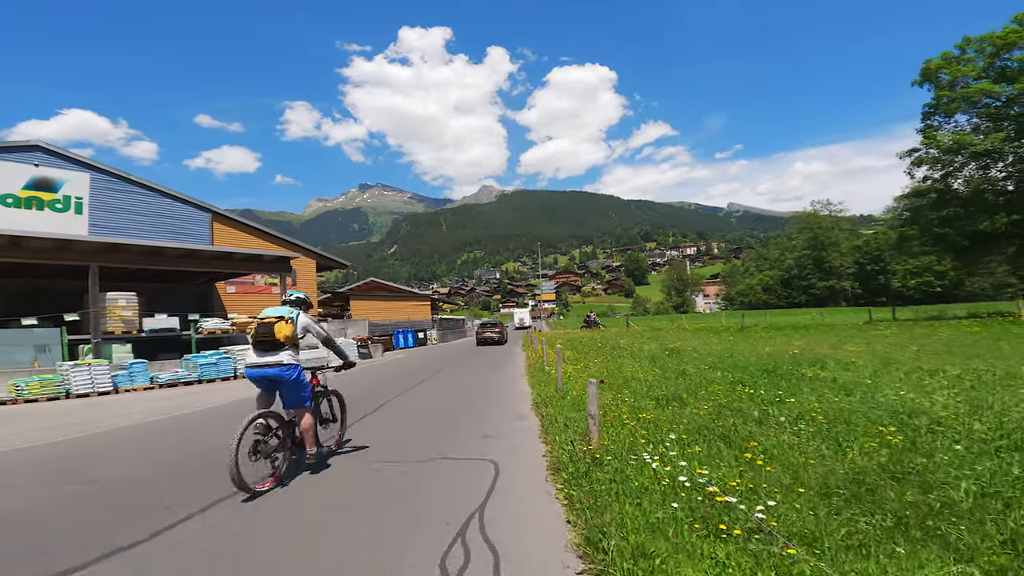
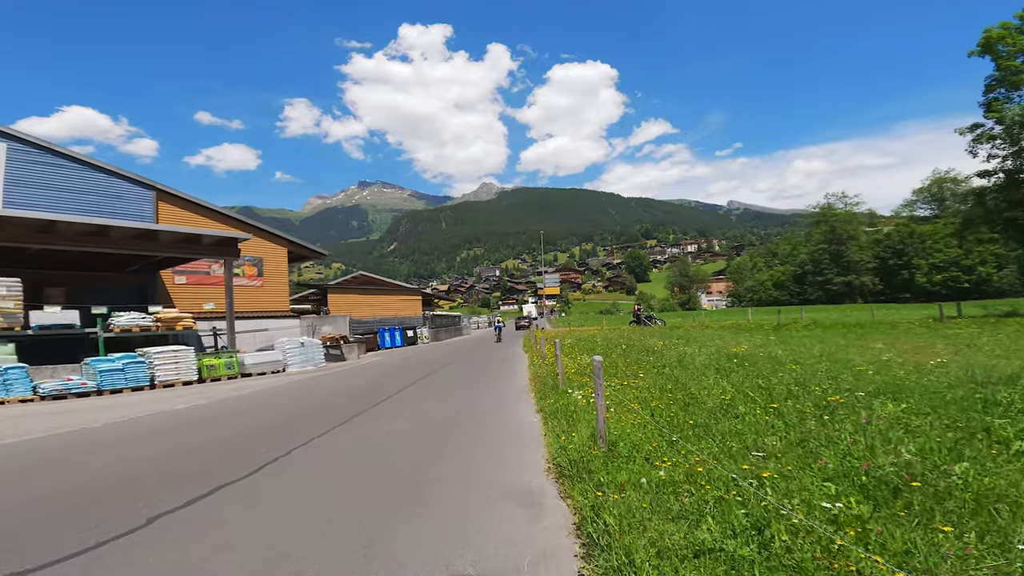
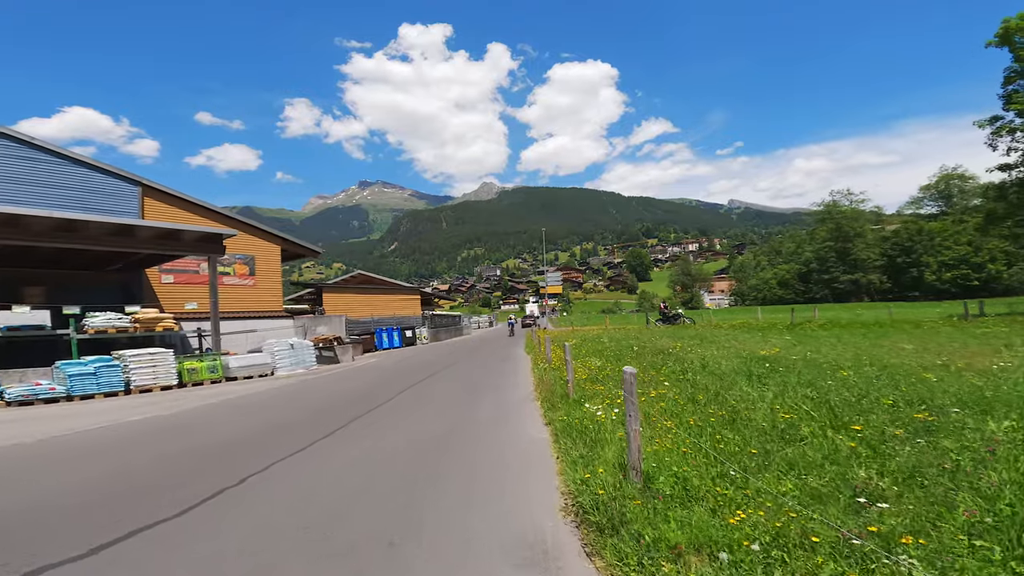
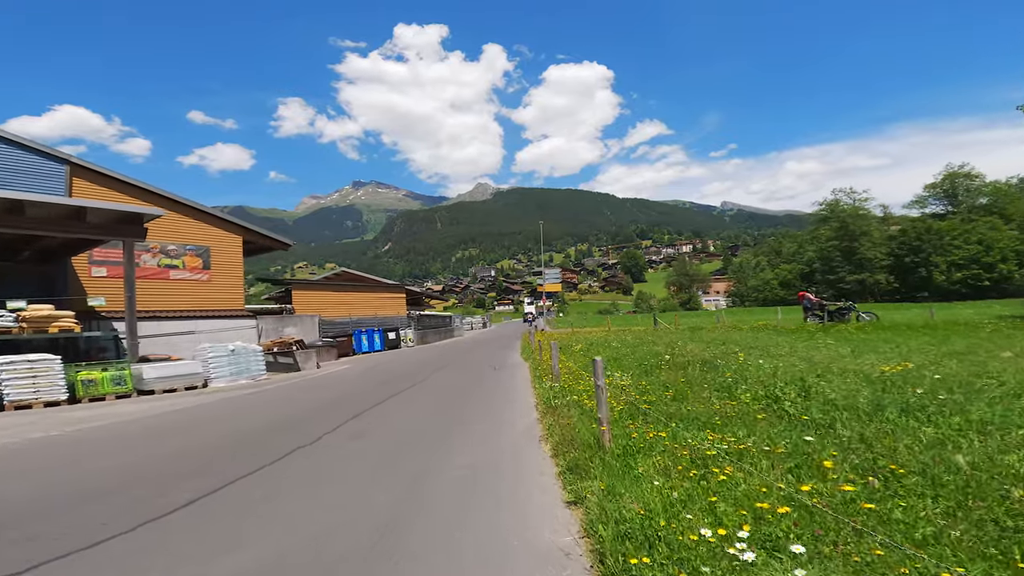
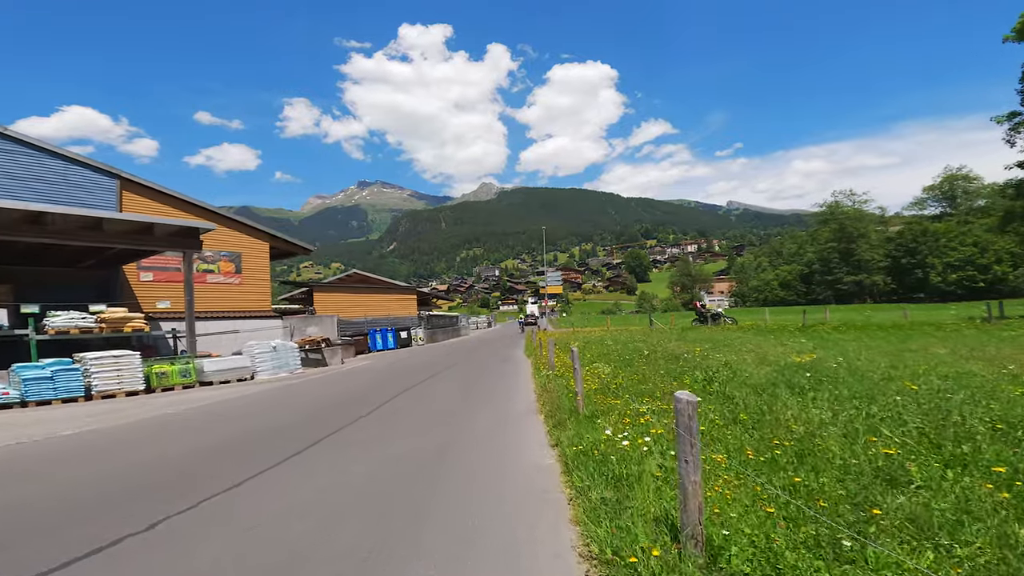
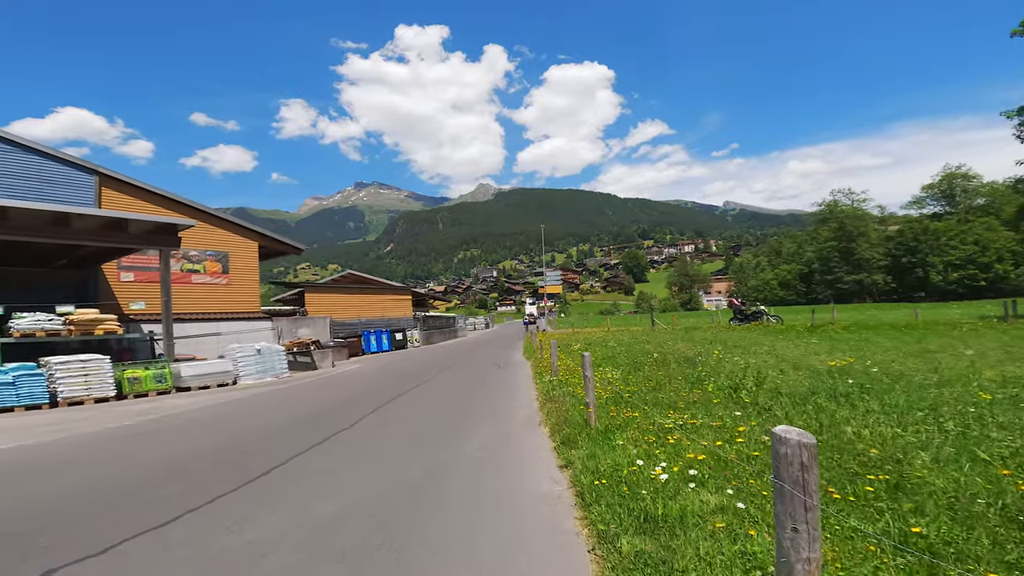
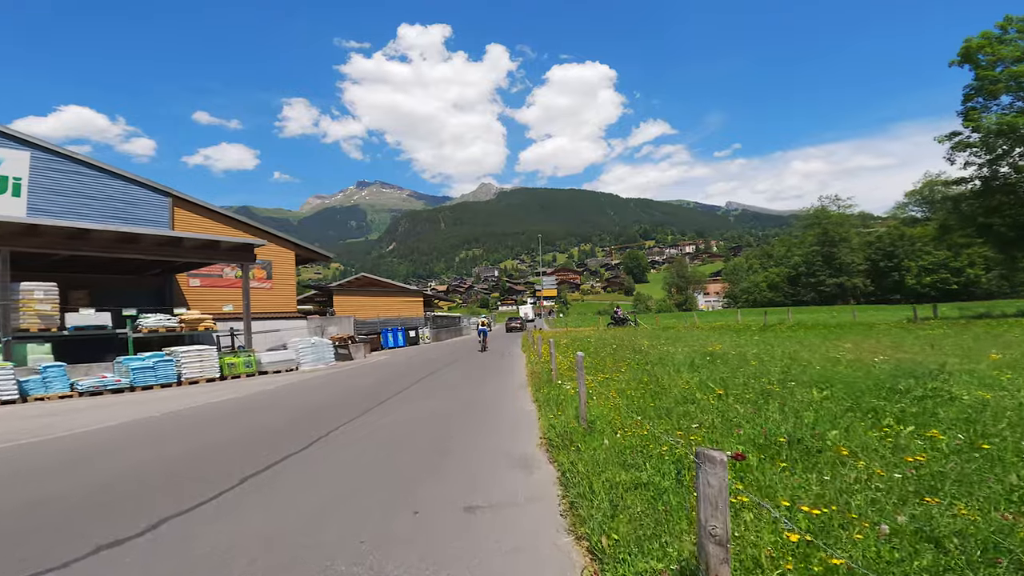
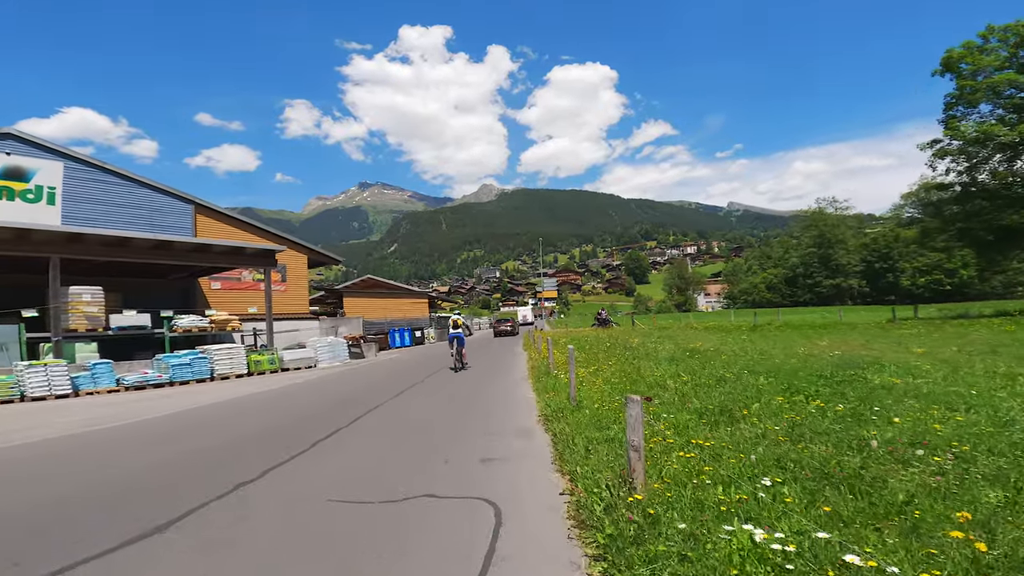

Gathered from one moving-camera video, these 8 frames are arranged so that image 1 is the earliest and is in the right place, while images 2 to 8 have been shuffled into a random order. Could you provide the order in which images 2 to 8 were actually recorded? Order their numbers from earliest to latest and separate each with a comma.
8, 7, 2, 3, 5, 6, 4
